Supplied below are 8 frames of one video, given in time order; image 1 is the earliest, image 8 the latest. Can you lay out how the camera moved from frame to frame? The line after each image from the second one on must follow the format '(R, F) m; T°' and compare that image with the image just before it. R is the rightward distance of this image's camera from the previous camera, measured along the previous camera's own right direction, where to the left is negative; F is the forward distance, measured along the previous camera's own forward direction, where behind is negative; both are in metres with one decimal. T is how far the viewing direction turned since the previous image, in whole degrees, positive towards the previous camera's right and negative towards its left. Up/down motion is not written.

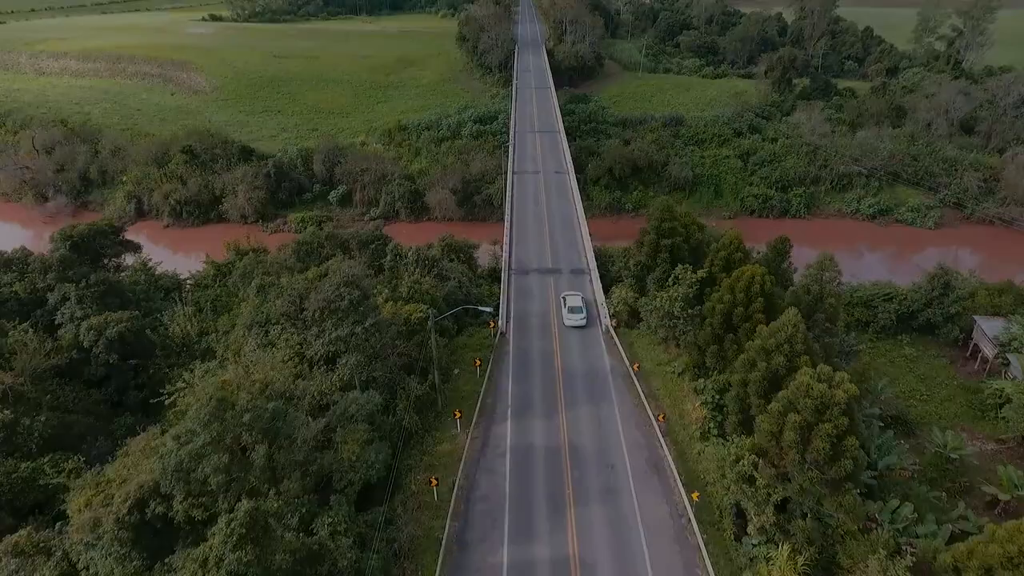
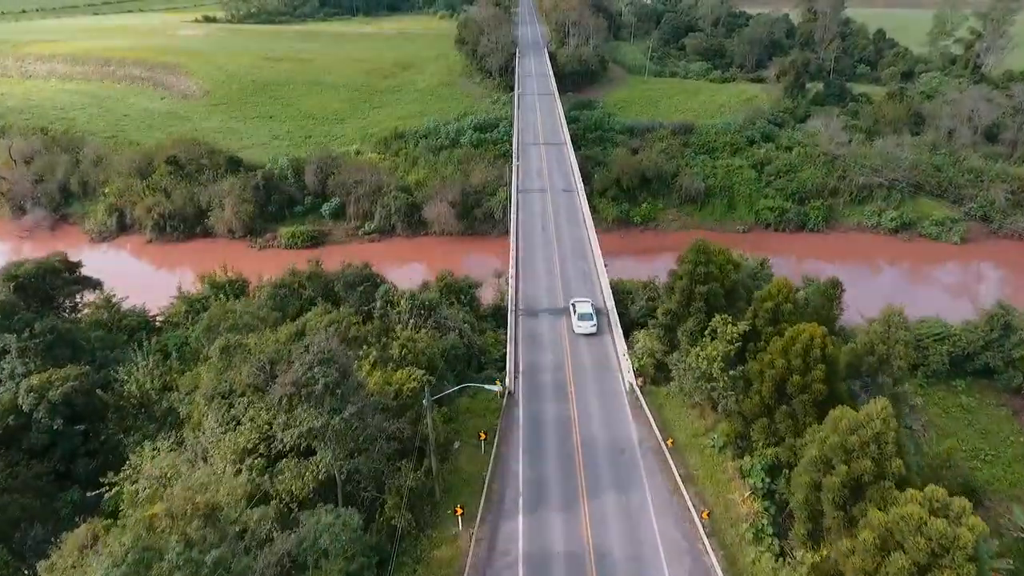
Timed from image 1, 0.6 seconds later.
(-0.2, +2.2) m; 0°
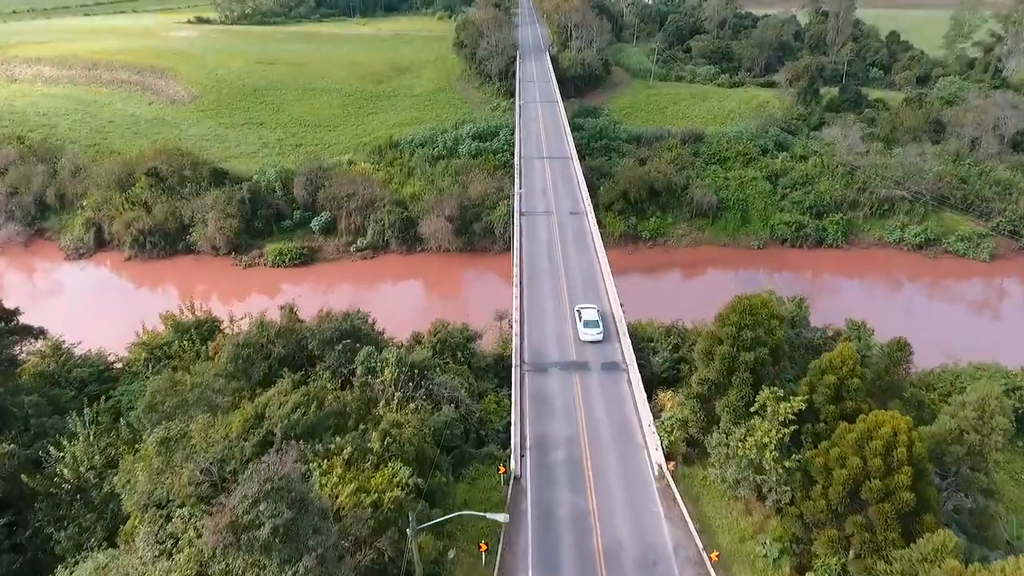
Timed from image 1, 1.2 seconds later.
(-0.1, +2.3) m; 0°
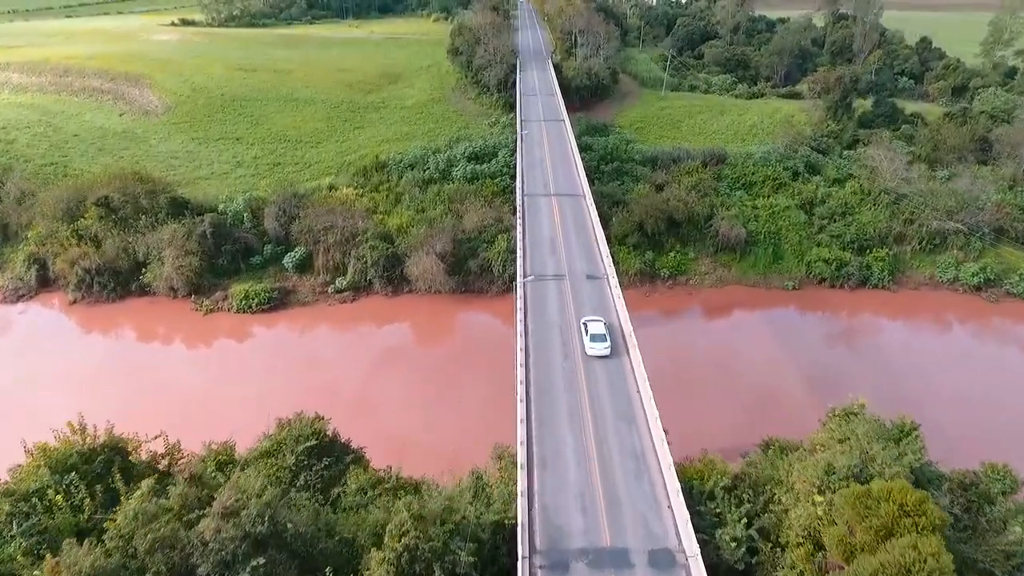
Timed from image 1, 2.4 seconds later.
(-0.1, +4.7) m; 0°
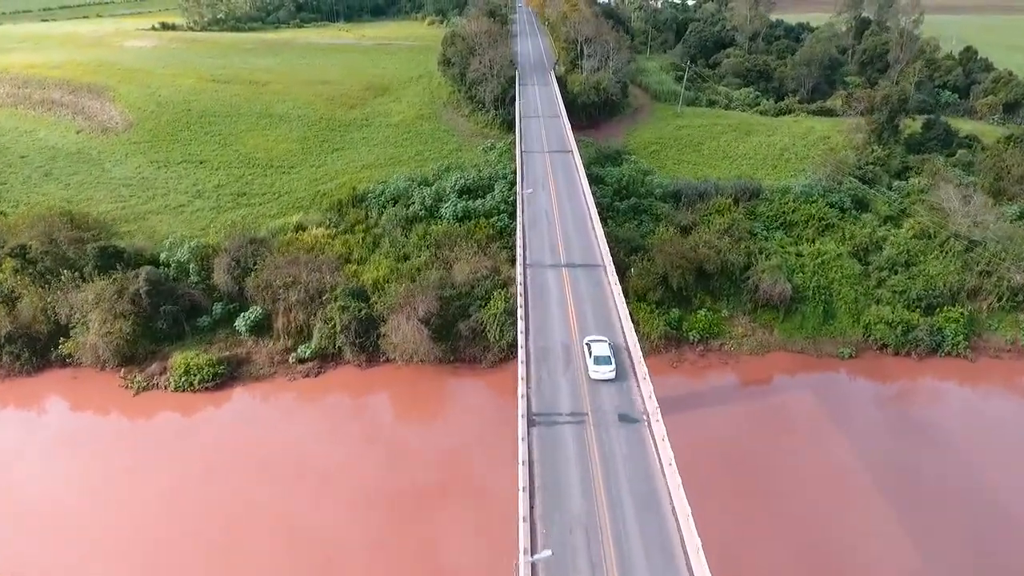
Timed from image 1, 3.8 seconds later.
(0.0, +5.7) m; 0°
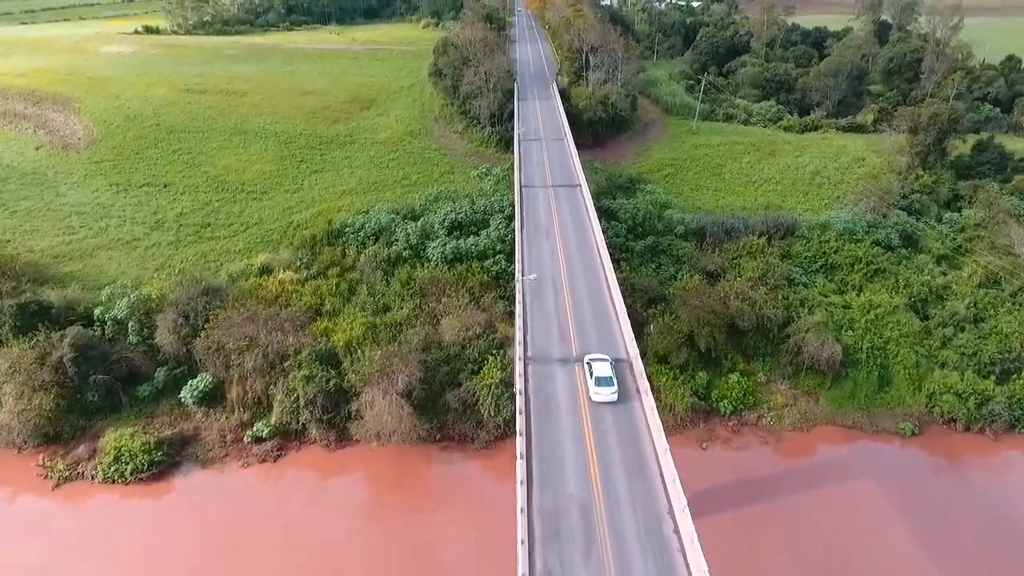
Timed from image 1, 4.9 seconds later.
(+0.1, +4.5) m; 0°
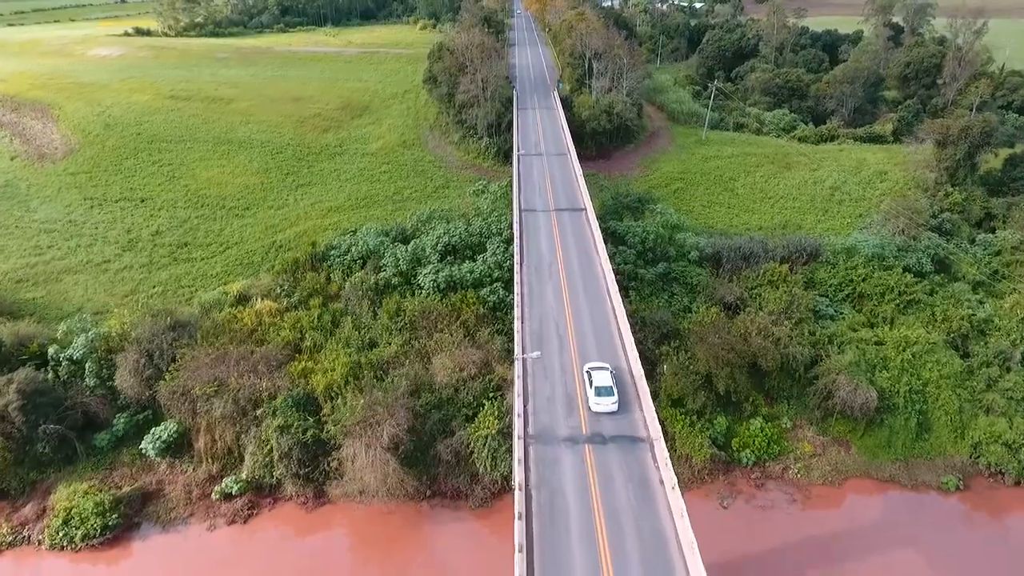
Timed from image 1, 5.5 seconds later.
(0.0, +2.4) m; 0°
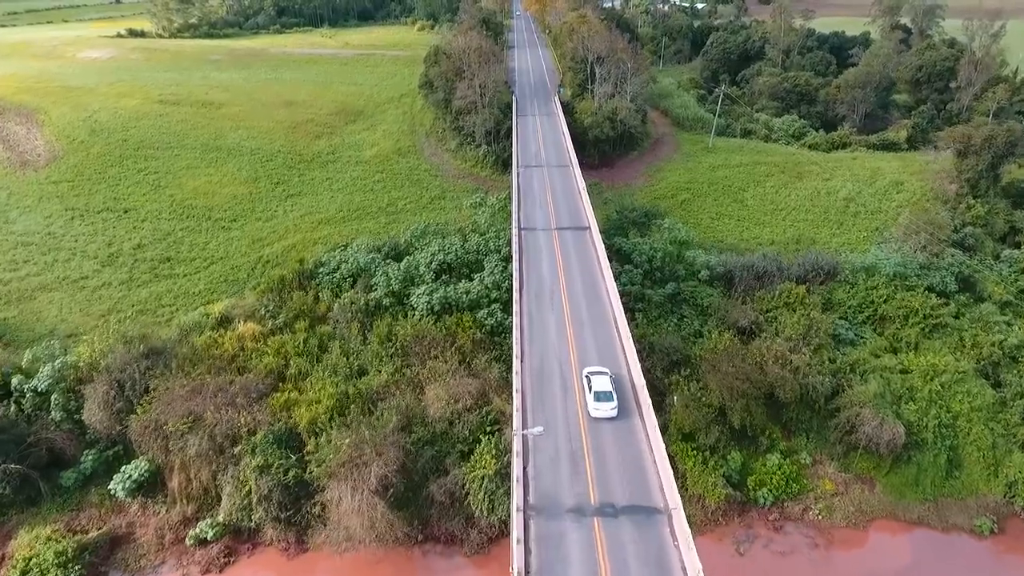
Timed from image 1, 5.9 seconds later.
(0.0, +1.6) m; 0°
